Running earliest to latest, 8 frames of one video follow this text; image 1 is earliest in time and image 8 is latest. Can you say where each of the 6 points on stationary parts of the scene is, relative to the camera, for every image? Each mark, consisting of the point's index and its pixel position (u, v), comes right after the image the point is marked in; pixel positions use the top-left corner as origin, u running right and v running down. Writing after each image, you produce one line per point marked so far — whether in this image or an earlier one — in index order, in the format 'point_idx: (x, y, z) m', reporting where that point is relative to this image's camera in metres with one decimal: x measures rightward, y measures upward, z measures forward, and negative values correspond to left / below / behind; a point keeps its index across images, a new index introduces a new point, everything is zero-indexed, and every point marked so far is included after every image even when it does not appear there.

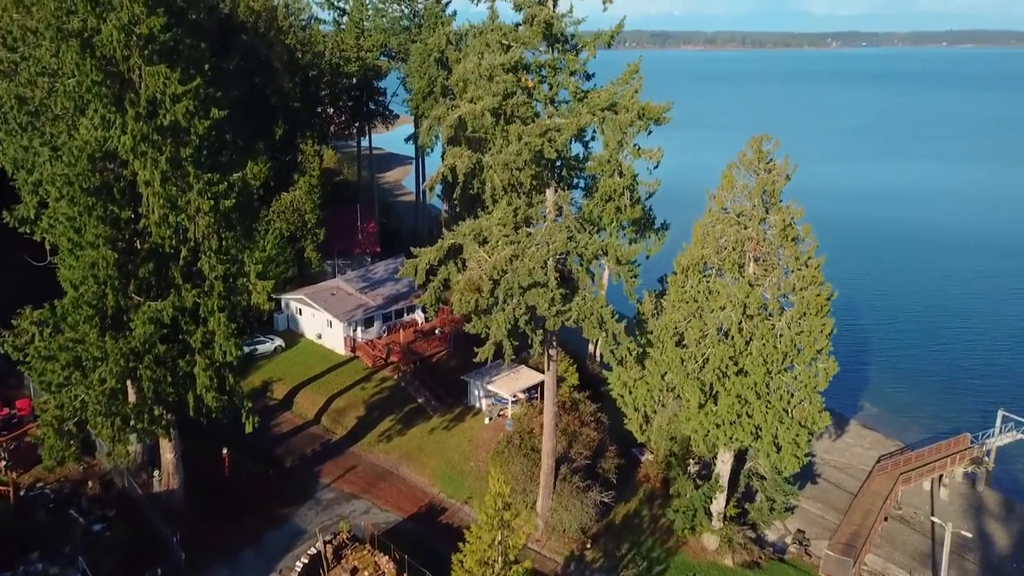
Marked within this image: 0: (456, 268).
0: (-1.3, +0.4, +18.0) m
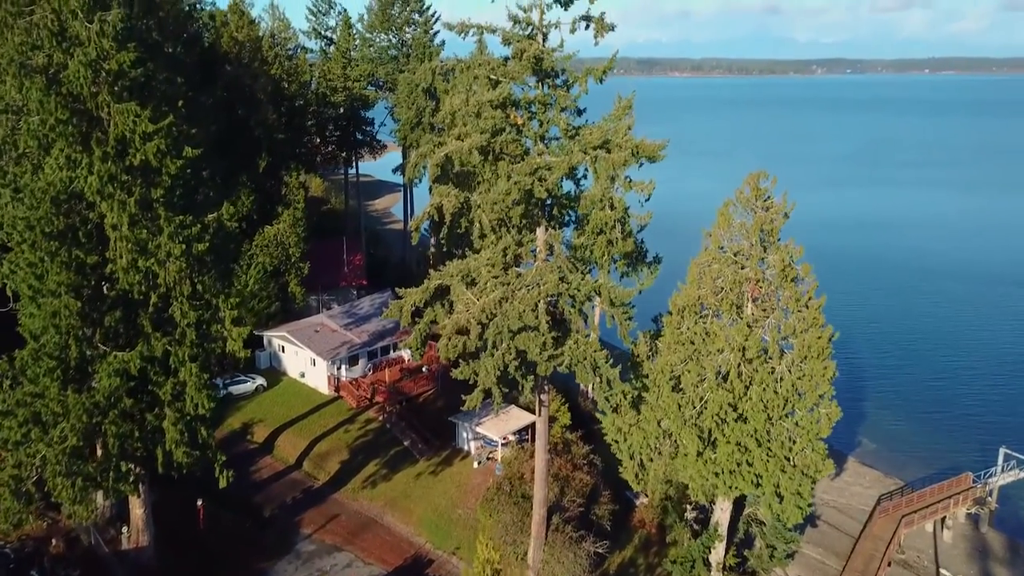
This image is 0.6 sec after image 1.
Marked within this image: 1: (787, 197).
0: (-1.5, -0.5, +17.3) m
1: (+5.9, +1.9, +17.2) m
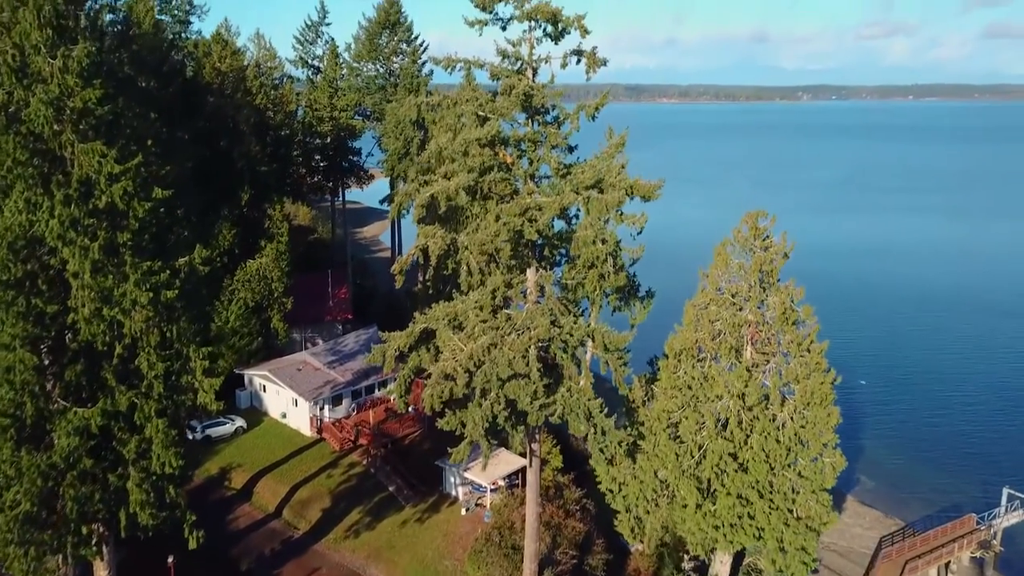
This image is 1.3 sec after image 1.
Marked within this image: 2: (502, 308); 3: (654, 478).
0: (-1.7, -1.4, +16.5) m
1: (+5.7, +1.0, +16.6) m
2: (-0.2, -0.4, +15.9) m
3: (+3.1, -4.1, +17.4) m
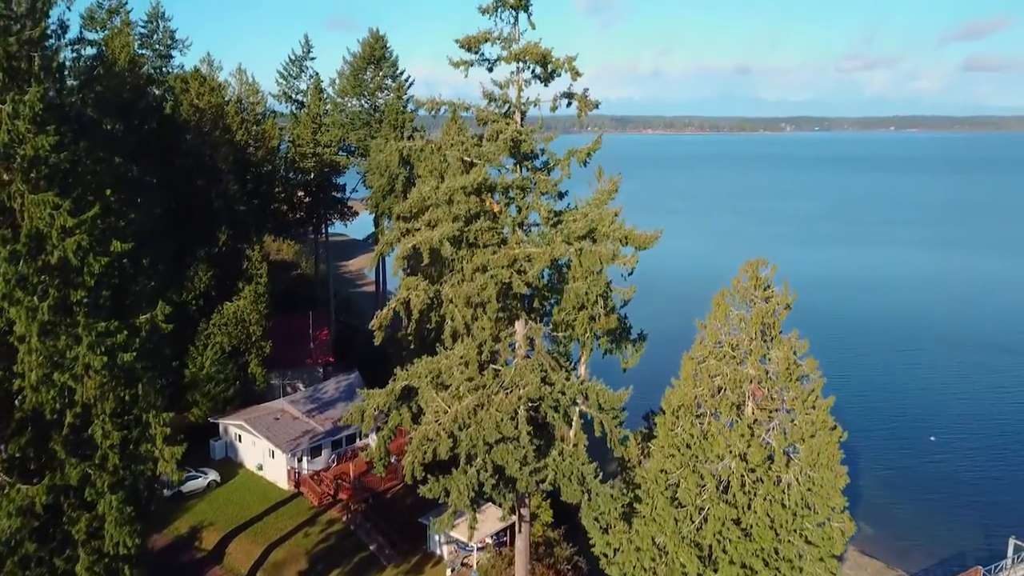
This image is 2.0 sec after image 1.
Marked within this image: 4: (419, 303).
0: (-2.0, -2.5, +15.4) m
1: (+5.4, 0.0, +15.7) m
2: (-0.4, -1.4, +14.9) m
3: (+2.8, -5.2, +16.3) m
4: (-1.6, -0.3, +13.9) m
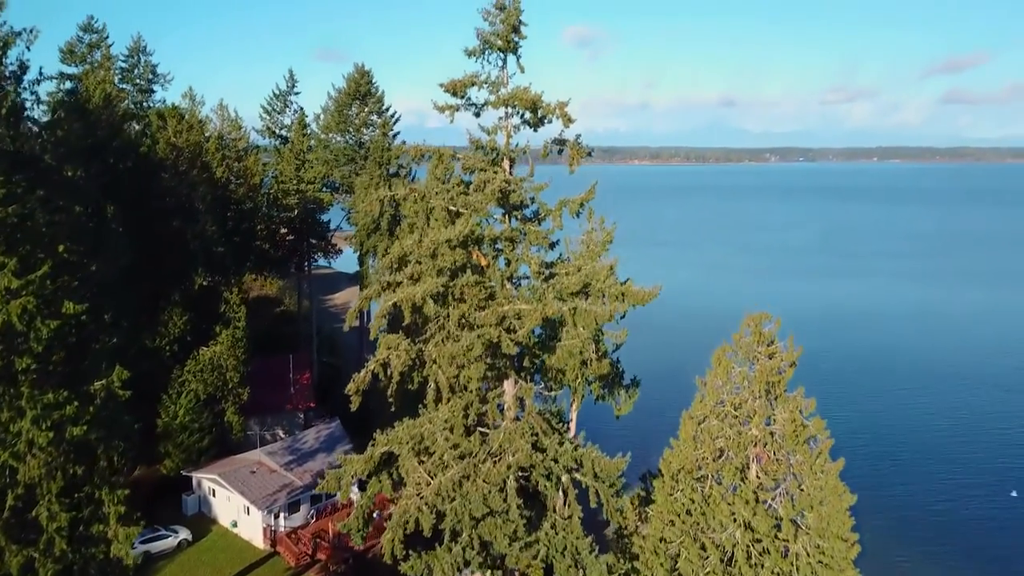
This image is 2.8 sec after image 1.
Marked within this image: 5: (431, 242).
0: (-2.2, -3.5, +14.3) m
1: (+5.2, -1.0, +14.8) m
2: (-0.6, -2.4, +13.9) m
3: (+2.6, -6.2, +15.2) m
4: (-1.8, -1.2, +12.9) m
5: (-1.3, +0.7, +12.7) m
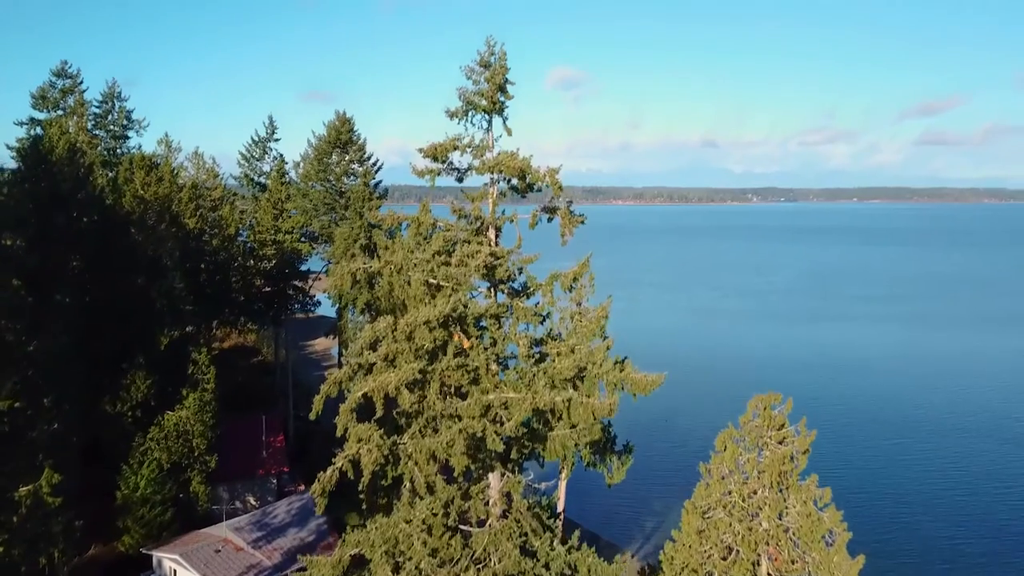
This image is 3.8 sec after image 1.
0: (-2.4, -4.8, +12.8) m
1: (+5.0, -2.4, +13.6) m
2: (-0.8, -3.7, +12.4) m
3: (+2.4, -7.6, +13.6) m
4: (-2.0, -2.5, +11.4) m
5: (-1.5, -0.5, +11.3) m
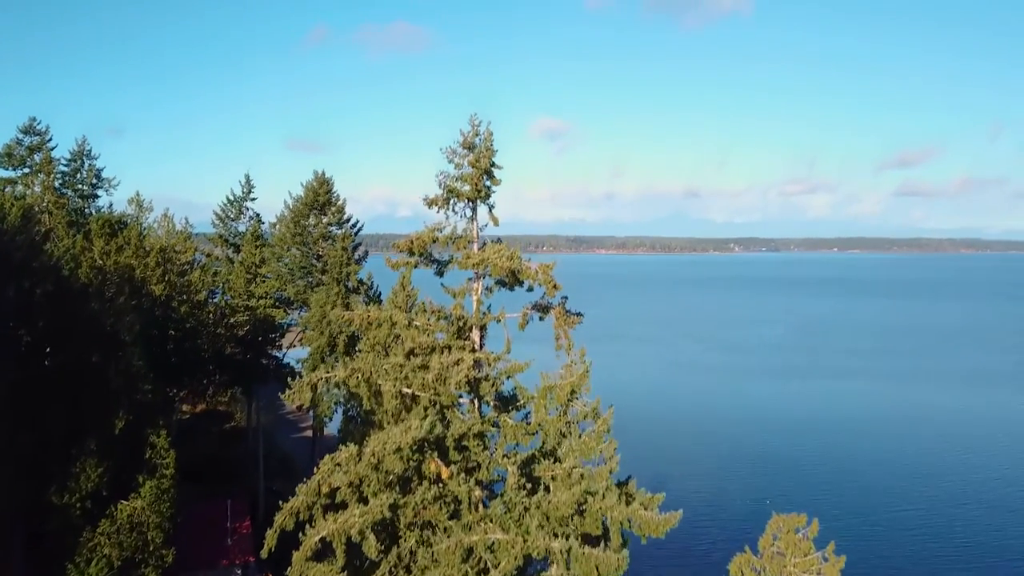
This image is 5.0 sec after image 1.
0: (-2.6, -6.3, +10.8) m
1: (+4.8, -3.9, +11.9) m
2: (-1.0, -5.2, +10.5) m
3: (+2.2, -9.1, +11.5) m
4: (-2.2, -3.9, +9.6) m
5: (-1.6, -1.9, +9.6) m
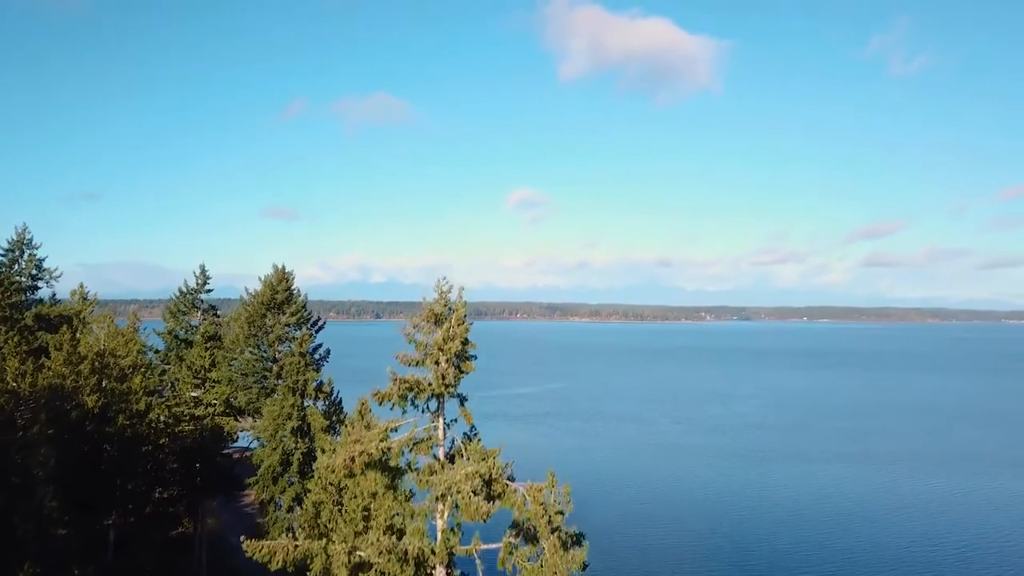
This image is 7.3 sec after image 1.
0: (-2.8, -8.5, +7.5) m
1: (+4.5, -6.3, +9.0) m
2: (-1.2, -7.4, +7.3) m
3: (+1.9, -11.5, +8.1) m
4: (-2.3, -6.1, +6.5) m
5: (-1.8, -4.1, +6.7) m
